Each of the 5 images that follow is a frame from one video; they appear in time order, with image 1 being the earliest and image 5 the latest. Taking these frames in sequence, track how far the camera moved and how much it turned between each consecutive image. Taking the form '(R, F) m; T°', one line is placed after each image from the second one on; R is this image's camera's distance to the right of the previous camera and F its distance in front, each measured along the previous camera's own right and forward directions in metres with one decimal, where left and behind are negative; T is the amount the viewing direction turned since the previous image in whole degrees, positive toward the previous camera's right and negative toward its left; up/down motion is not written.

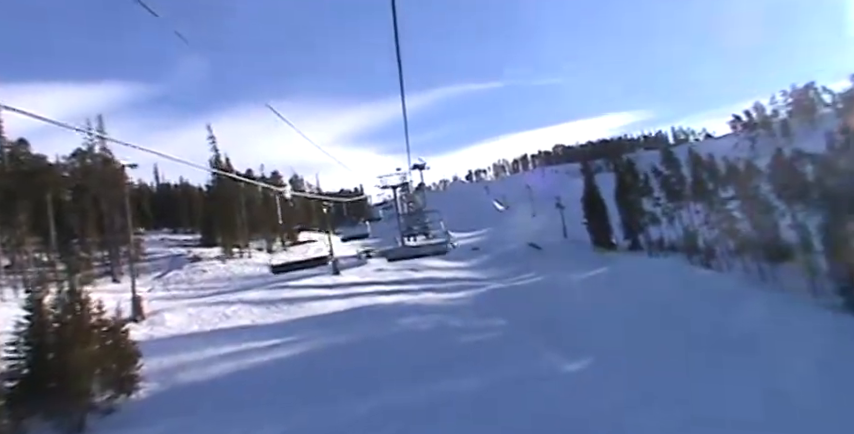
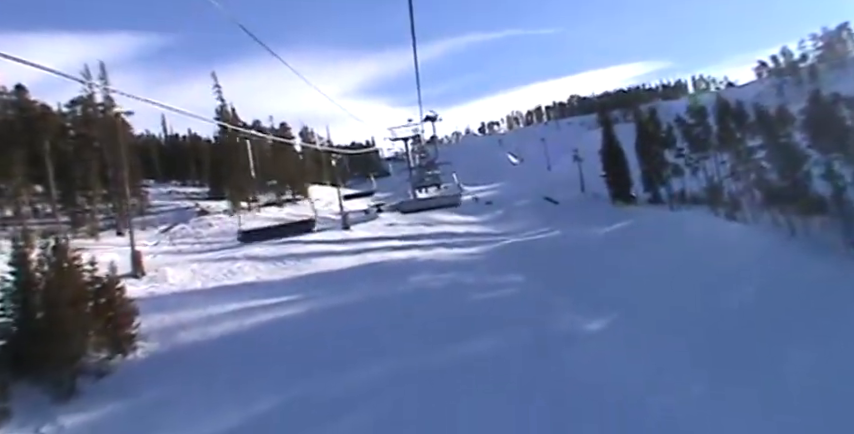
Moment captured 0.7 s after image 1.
(0.0, +0.7) m; -1°
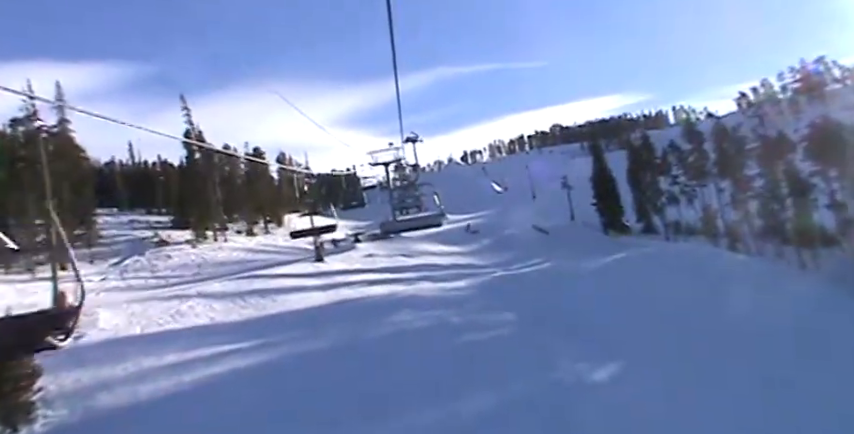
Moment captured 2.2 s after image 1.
(0.0, +1.5) m; +2°
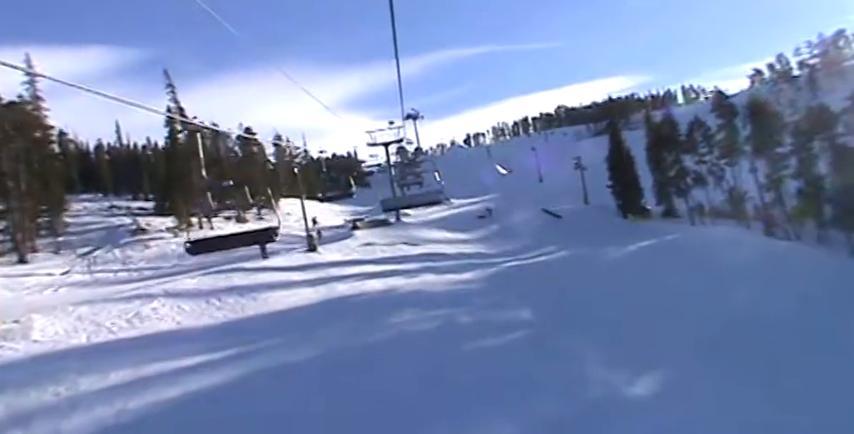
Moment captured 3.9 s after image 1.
(0.0, +1.6) m; 0°
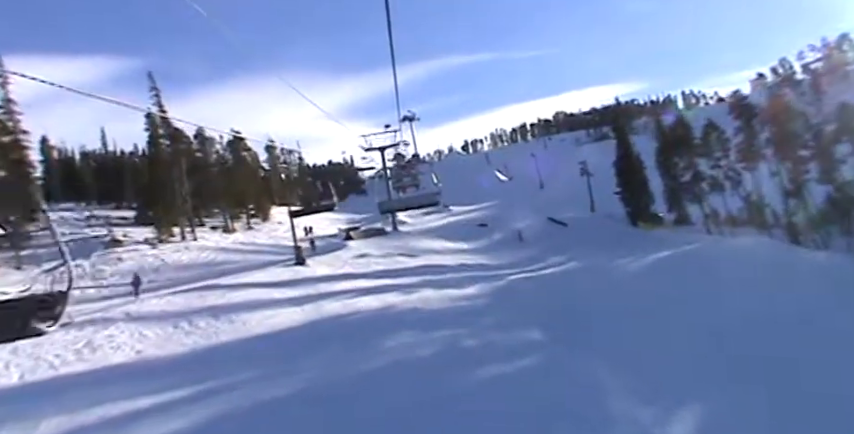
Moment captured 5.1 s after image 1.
(0.0, +1.2) m; 0°
